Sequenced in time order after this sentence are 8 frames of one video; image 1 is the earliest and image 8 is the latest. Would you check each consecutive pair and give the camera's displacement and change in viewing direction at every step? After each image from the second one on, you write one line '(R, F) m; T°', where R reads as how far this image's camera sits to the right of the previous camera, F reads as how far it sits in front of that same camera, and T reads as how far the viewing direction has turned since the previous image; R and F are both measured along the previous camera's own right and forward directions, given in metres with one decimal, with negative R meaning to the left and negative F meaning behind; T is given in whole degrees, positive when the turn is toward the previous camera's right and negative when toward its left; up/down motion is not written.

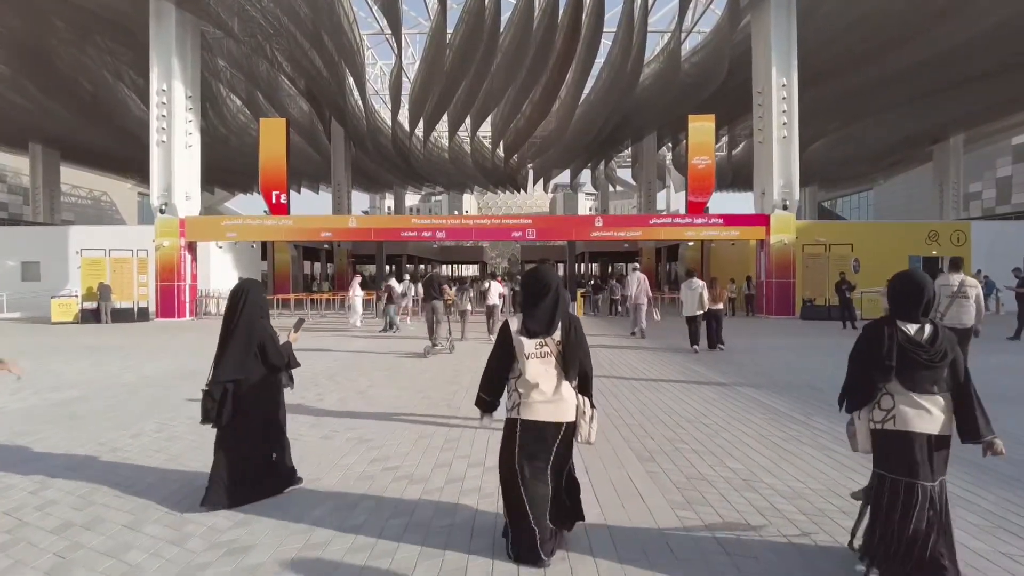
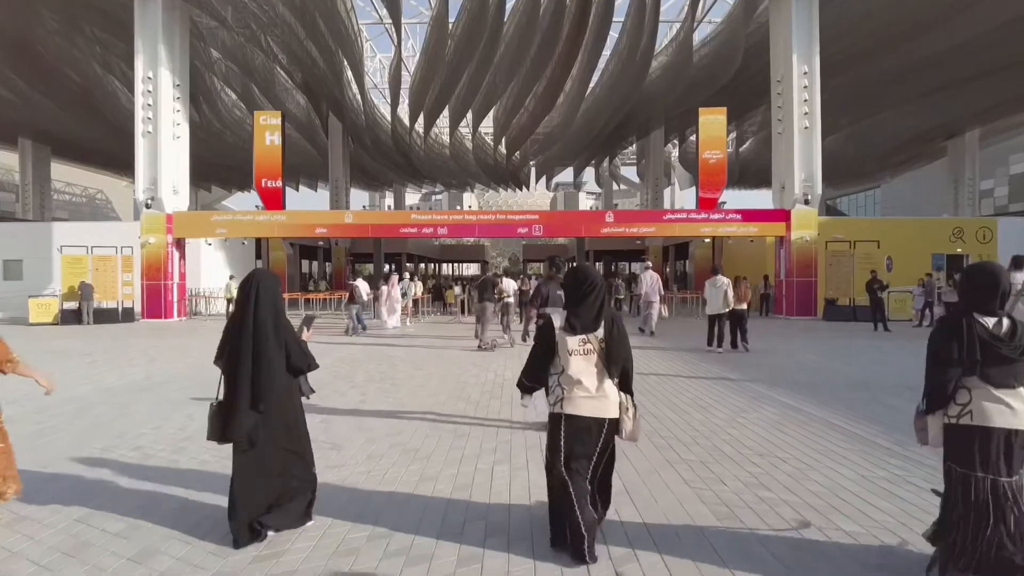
(-0.2, +1.2) m; 0°
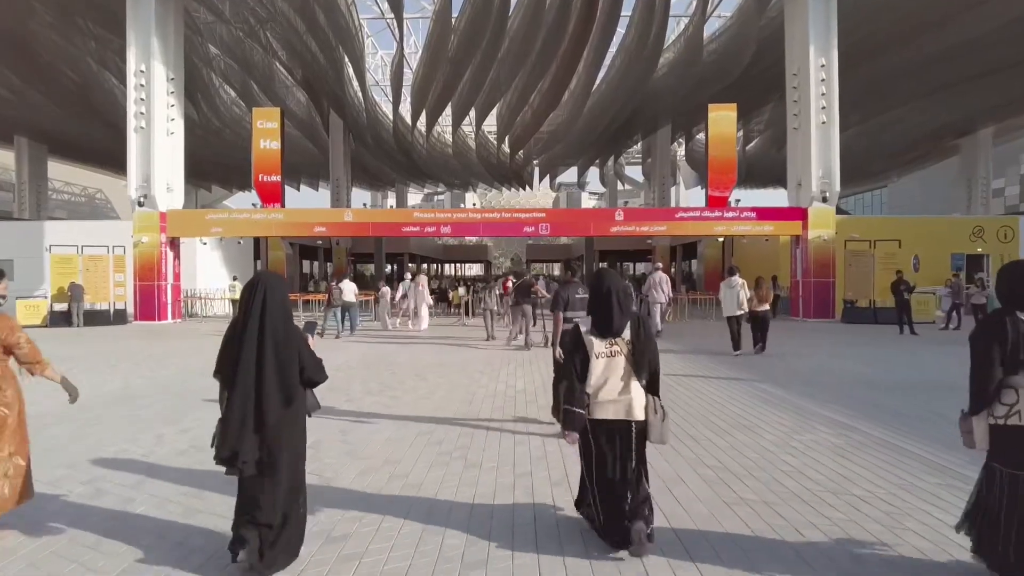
(-0.1, +0.8) m; 0°
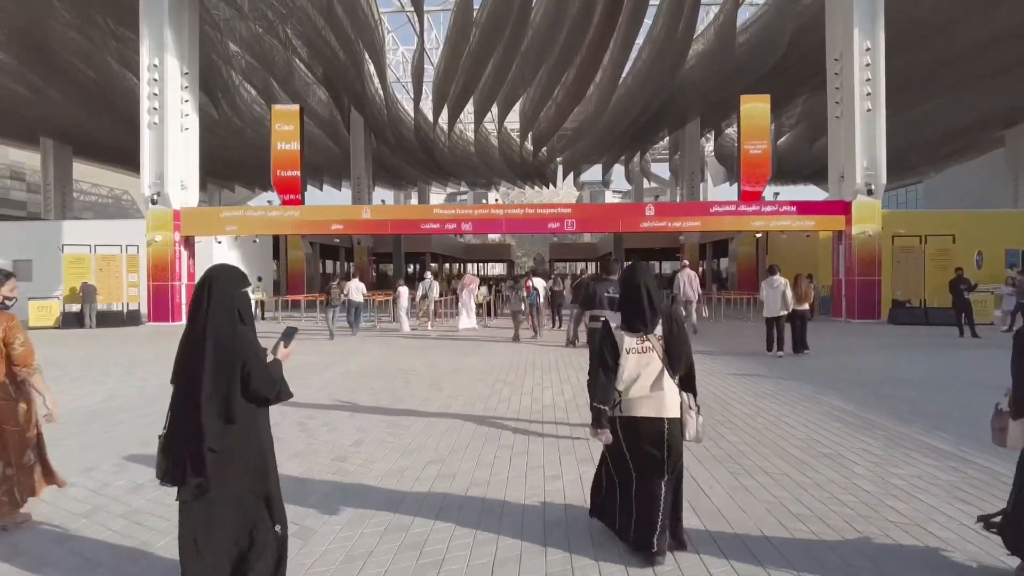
(0.0, +1.0) m; -2°
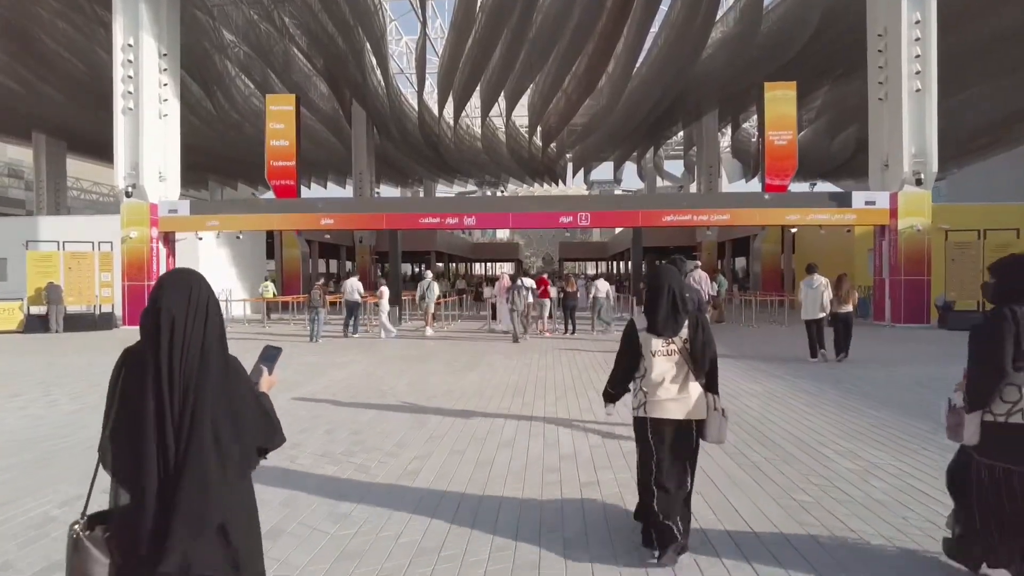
(0.0, +1.9) m; -1°
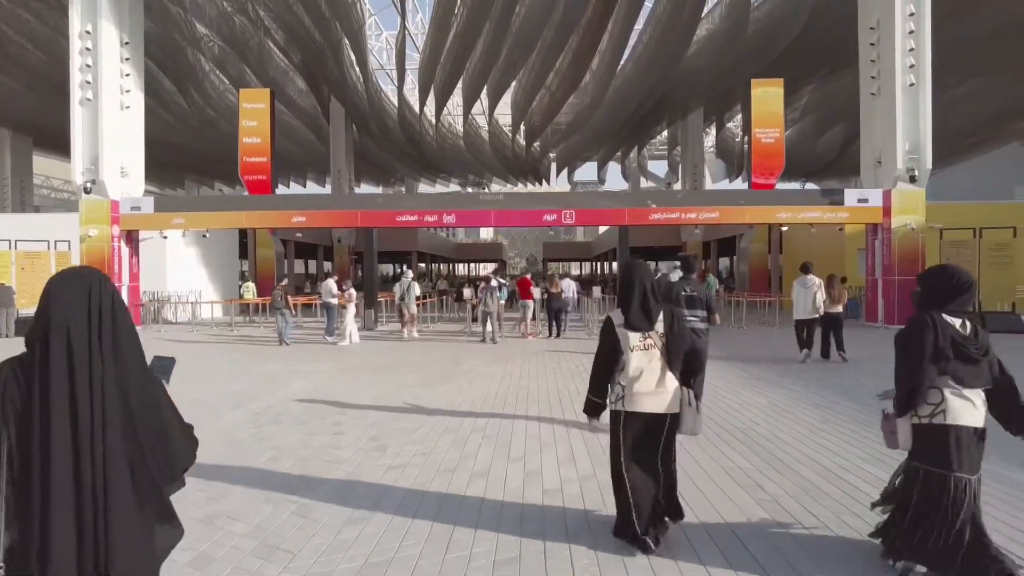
(+0.1, +0.8) m; +1°
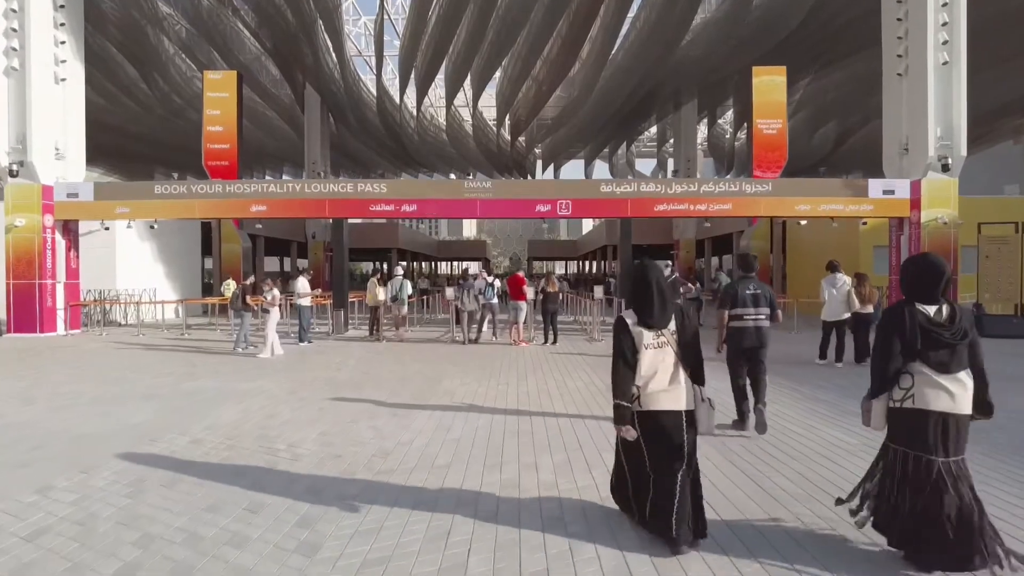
(-0.2, +1.9) m; +2°
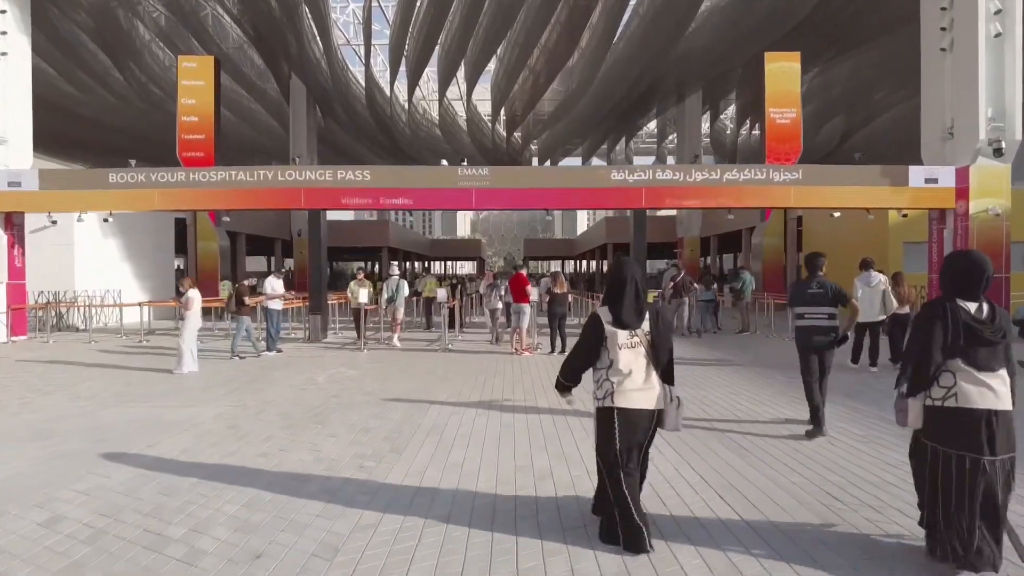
(-0.1, +1.8) m; +1°
